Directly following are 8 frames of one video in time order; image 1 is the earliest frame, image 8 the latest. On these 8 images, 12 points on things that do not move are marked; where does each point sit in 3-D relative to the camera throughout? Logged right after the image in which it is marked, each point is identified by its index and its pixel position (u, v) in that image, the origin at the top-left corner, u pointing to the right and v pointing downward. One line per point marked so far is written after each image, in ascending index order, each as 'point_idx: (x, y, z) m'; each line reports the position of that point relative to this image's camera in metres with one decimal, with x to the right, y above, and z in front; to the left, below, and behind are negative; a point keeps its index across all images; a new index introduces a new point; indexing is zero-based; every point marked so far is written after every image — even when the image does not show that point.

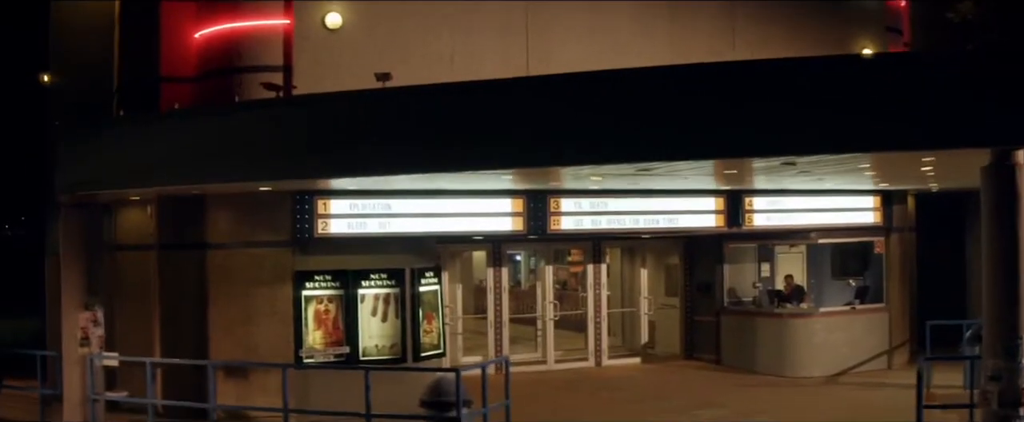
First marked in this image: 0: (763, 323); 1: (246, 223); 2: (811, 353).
0: (+4.3, -1.9, +19.0) m
1: (-3.3, -0.1, +14.0) m
2: (+4.9, -2.4, +18.5) m
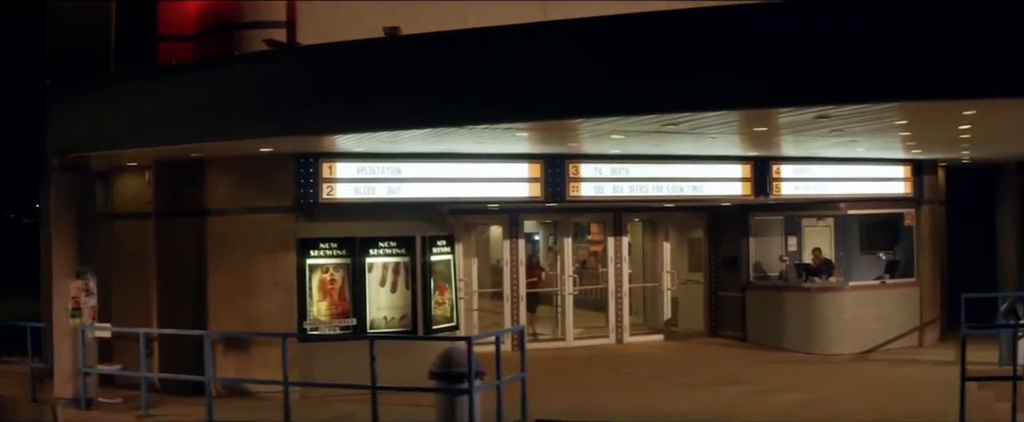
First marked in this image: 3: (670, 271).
0: (+4.5, -1.4, +18.1) m
1: (-3.2, +0.3, +13.3) m
2: (+5.2, -1.9, +17.7) m
3: (+2.8, -1.1, +19.9) m
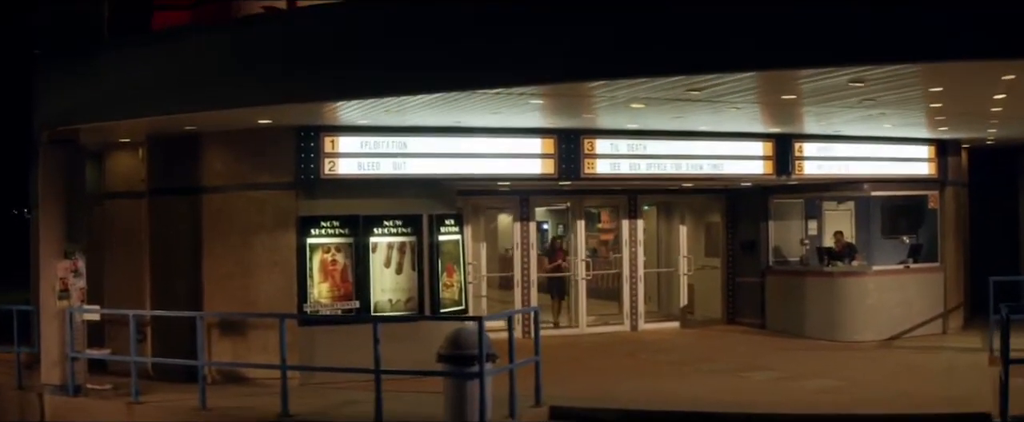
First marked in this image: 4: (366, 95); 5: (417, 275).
0: (+4.7, -1.1, +17.4) m
1: (-3.0, +0.6, +12.6) m
2: (+5.3, -1.6, +16.9) m
3: (+3.0, -0.8, +19.2) m
4: (-1.4, +1.1, +10.2) m
5: (-1.1, -0.7, +13.0) m
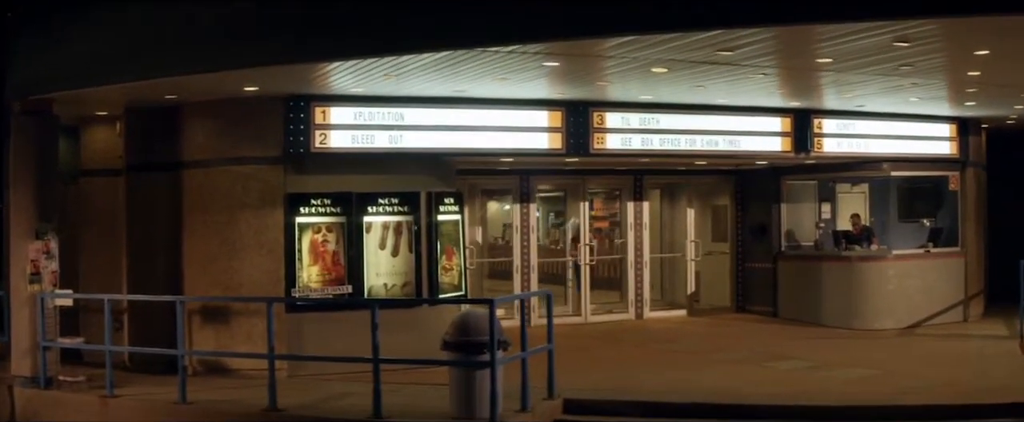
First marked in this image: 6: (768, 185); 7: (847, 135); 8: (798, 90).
0: (+4.7, -0.8, +16.6) m
1: (-3.0, +0.8, +11.7) m
2: (+5.4, -1.3, +16.1) m
3: (+3.0, -0.5, +18.3) m
4: (-1.3, +1.3, +9.2) m
5: (-1.1, -0.5, +12.1) m
6: (+4.1, +0.4, +17.9) m
7: (+4.5, +1.0, +15.1) m
8: (+3.4, +1.4, +13.4) m
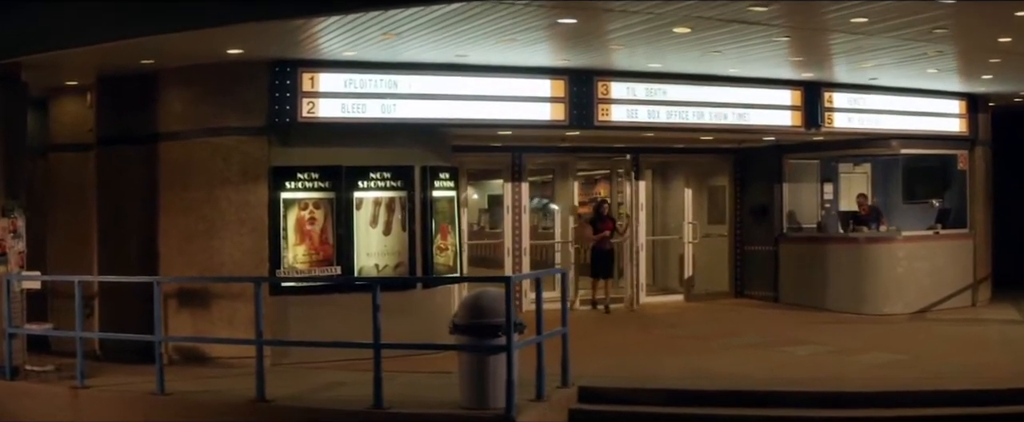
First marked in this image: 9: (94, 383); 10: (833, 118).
0: (+4.6, -0.6, +15.9) m
1: (-2.9, +1.0, +10.8) m
2: (+5.3, -1.0, +15.4) m
3: (+2.8, -0.2, +17.5) m
4: (-1.2, +1.5, +8.4) m
5: (-1.0, -0.3, +11.2) m
6: (+4.0, +0.7, +17.2) m
7: (+4.5, +1.3, +14.4) m
8: (+3.4, +1.7, +12.6) m
9: (-3.6, -1.5, +9.6) m
10: (+4.1, +1.2, +14.1) m
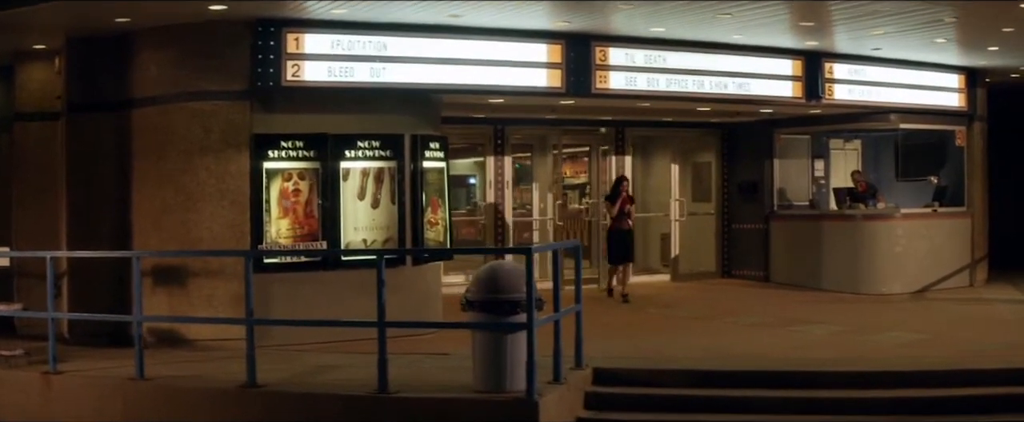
0: (+4.4, -0.2, +15.4) m
1: (-2.9, +1.3, +10.0) m
2: (+5.1, -0.7, +15.0) m
3: (+2.6, +0.2, +17.0) m
4: (-1.1, +1.7, +7.7) m
5: (-1.1, 0.0, +10.6) m
6: (+3.7, +1.1, +16.7) m
7: (+4.3, +1.6, +13.9) m
8: (+3.3, +2.0, +12.1) m
9: (-3.6, -1.2, +8.8) m
10: (+3.9, +1.5, +13.6) m
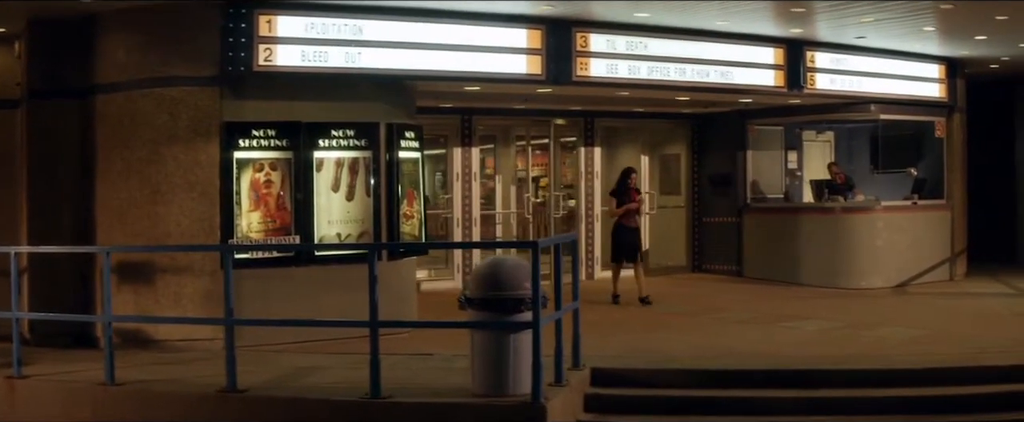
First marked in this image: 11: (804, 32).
0: (+4.0, -0.1, +15.2) m
1: (-3.1, +1.4, +9.4) m
2: (+4.7, -0.6, +14.8) m
3: (+2.1, +0.3, +16.6) m
4: (-1.2, +1.8, +7.2) m
5: (-1.2, +0.1, +10.1) m
6: (+3.3, +1.2, +16.4) m
7: (+4.0, +1.7, +13.6) m
8: (+3.1, +2.1, +11.8) m
9: (-3.6, -1.2, +8.2) m
10: (+3.6, +1.6, +13.3) m
11: (+3.3, +2.0, +12.6) m
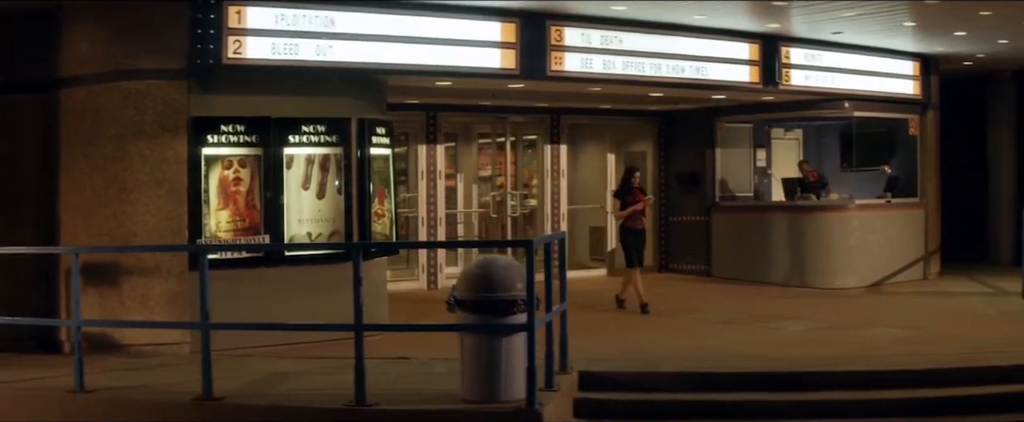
0: (+3.6, -0.1, +15.1) m
1: (-3.3, +1.4, +9.0) m
2: (+4.3, -0.6, +14.7) m
3: (+1.6, +0.3, +16.5) m
4: (-1.2, +1.8, +6.9) m
5: (-1.4, +0.1, +9.8) m
6: (+2.8, +1.2, +16.3) m
7: (+3.6, +1.7, +13.6) m
8: (+2.8, +2.1, +11.6) m
9: (-3.8, -1.2, +7.8) m
10: (+3.3, +1.6, +13.2) m
11: (+3.0, +2.1, +12.4) m
